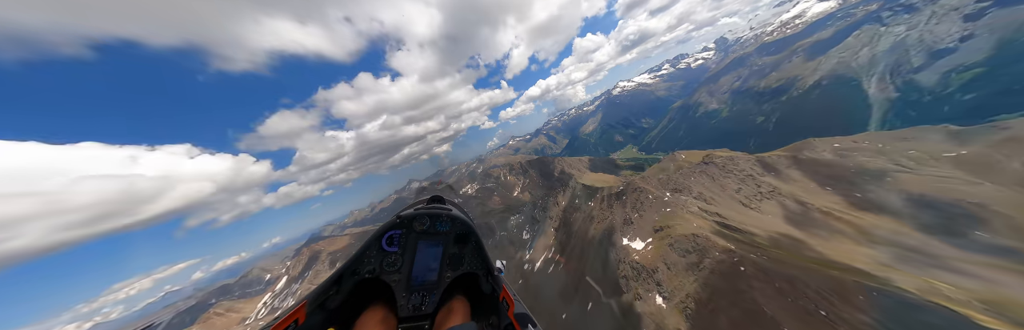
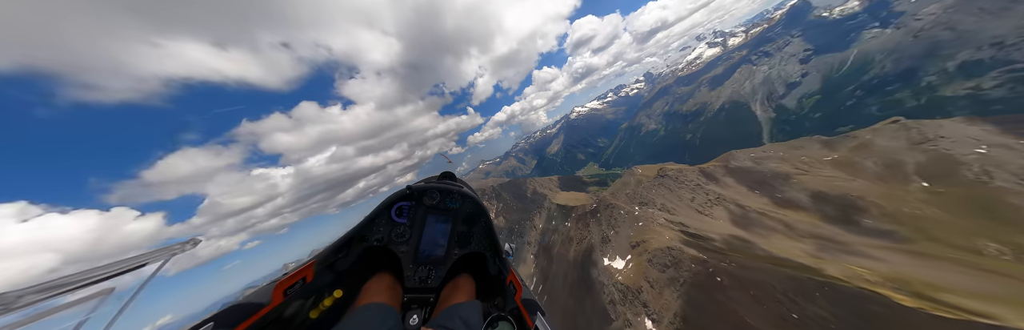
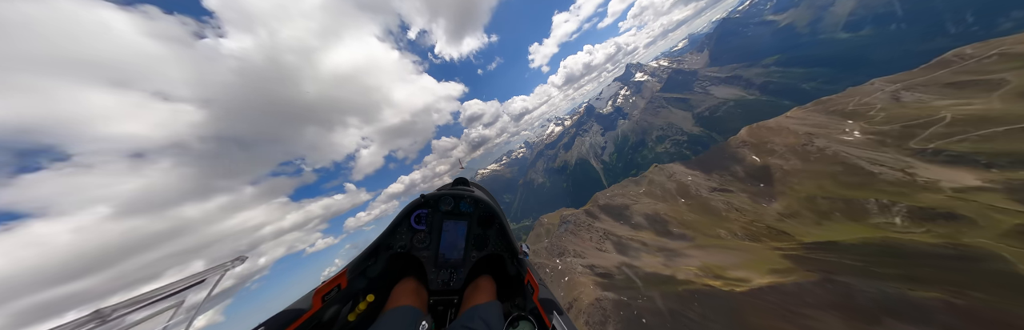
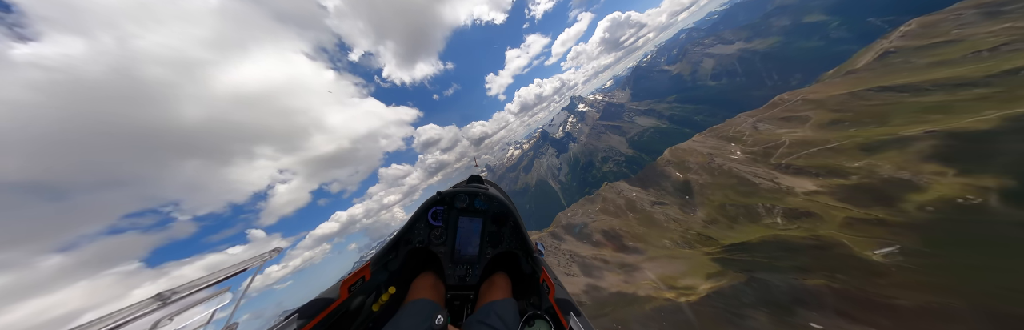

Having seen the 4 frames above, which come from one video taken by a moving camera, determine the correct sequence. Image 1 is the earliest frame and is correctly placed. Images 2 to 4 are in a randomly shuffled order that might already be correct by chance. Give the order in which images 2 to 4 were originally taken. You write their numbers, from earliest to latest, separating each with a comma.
2, 3, 4
